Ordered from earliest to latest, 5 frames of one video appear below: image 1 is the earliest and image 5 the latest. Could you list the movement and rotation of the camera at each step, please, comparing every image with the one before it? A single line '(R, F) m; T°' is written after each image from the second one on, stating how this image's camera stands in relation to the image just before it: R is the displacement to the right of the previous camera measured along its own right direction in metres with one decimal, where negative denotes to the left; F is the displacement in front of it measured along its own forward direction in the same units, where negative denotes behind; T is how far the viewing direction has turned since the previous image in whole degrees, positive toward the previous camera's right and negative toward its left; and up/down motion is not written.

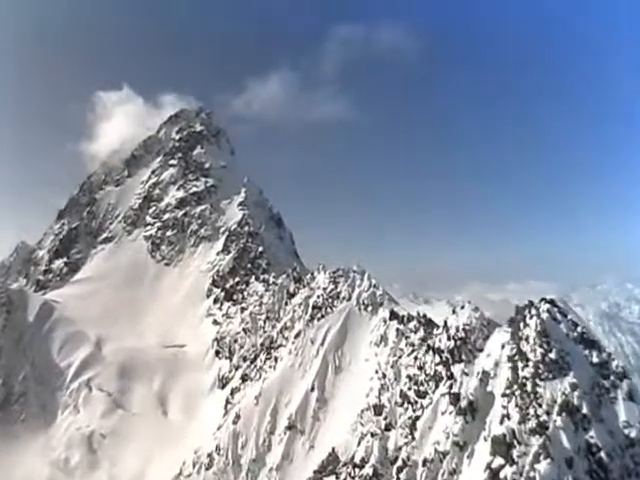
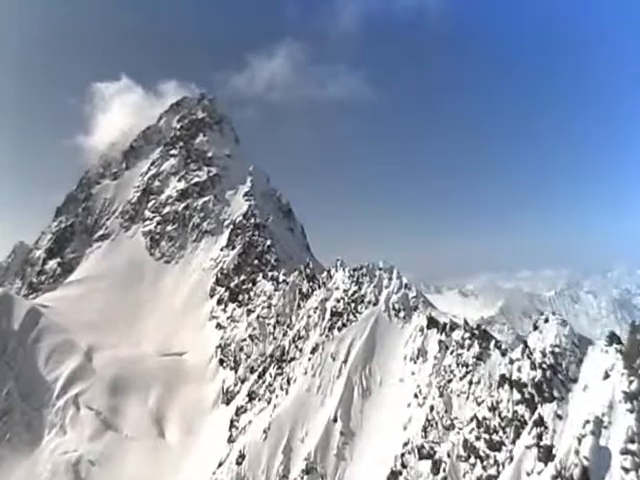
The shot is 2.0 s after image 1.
(-1.5, +30.5) m; -1°
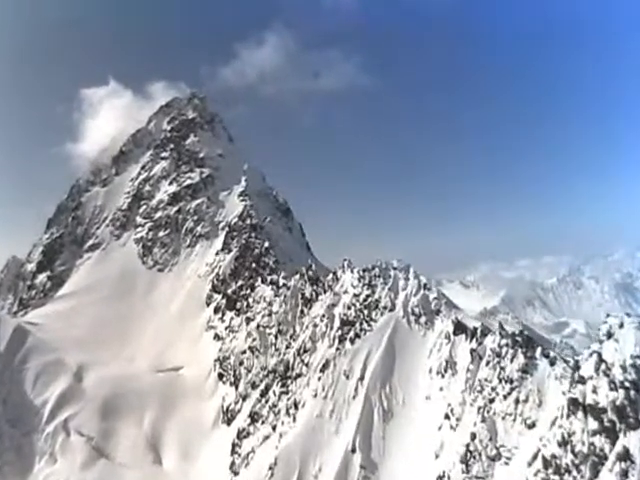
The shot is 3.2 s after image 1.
(-0.7, +17.5) m; 0°
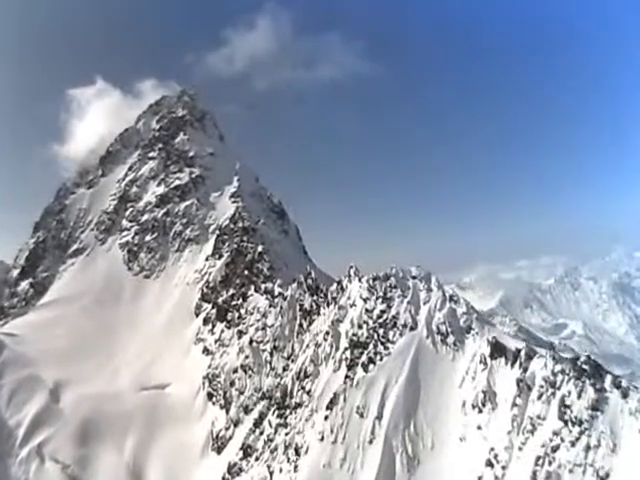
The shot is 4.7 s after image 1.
(-1.0, +20.5) m; 0°
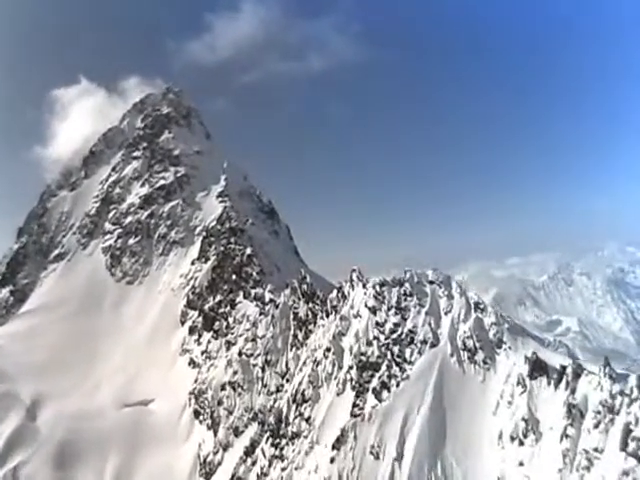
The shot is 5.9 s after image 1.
(-0.8, +15.8) m; +1°
